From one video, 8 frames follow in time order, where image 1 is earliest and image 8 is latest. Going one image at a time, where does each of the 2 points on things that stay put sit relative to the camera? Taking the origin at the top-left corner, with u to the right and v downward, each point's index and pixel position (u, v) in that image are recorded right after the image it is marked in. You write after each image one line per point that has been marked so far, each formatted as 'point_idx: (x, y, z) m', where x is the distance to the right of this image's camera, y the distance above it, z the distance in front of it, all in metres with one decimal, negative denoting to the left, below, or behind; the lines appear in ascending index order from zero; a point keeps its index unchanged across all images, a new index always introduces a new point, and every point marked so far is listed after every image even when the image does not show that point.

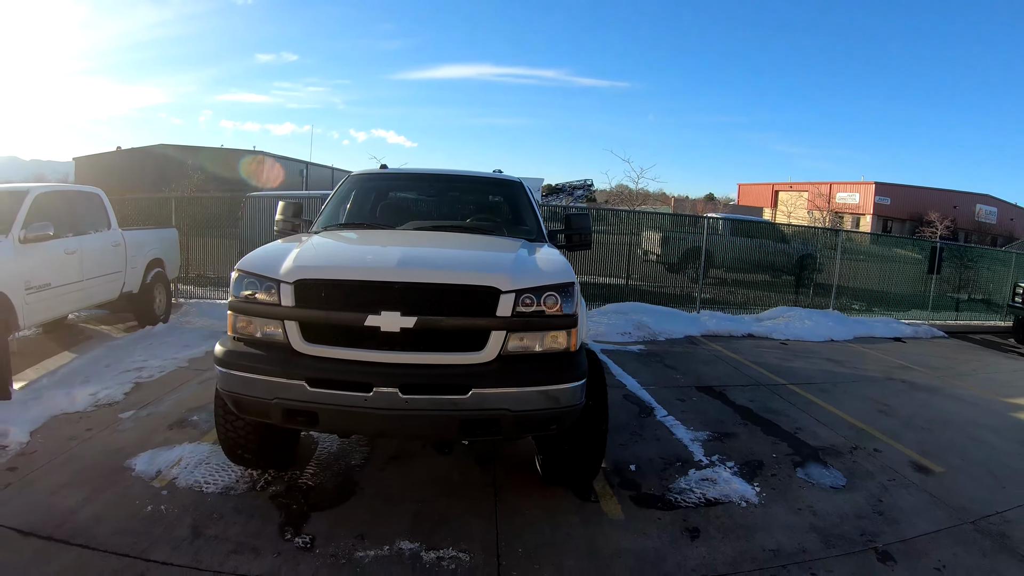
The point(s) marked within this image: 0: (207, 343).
0: (-3.7, -0.7, +6.6) m
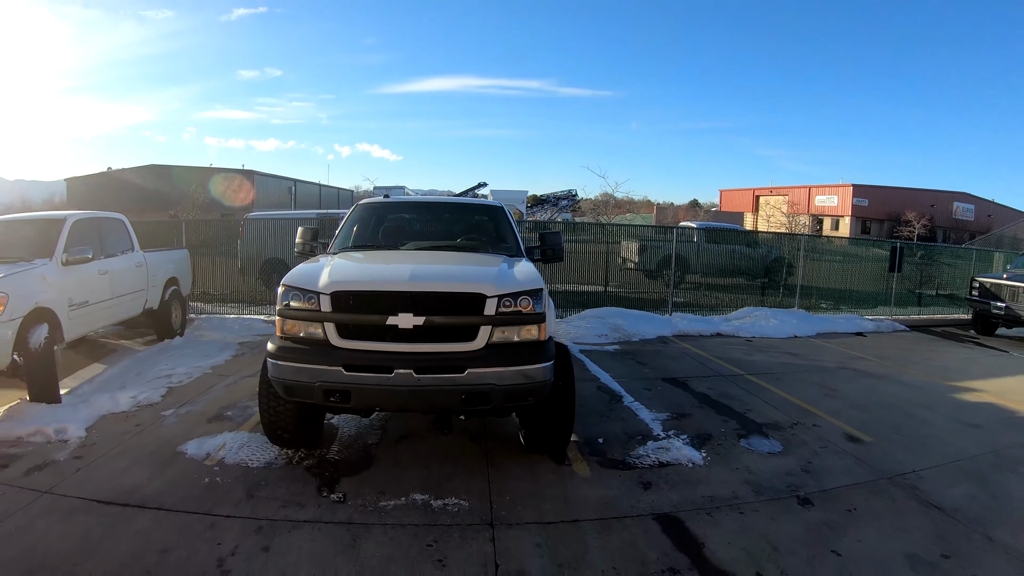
0: (-3.9, -0.9, +7.2) m
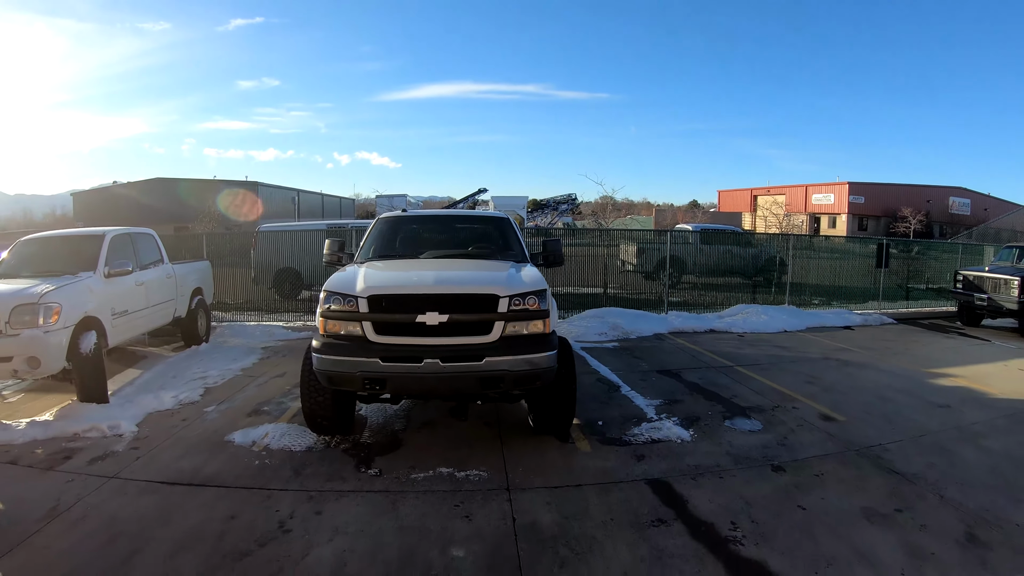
0: (-3.8, -1.0, +7.7) m
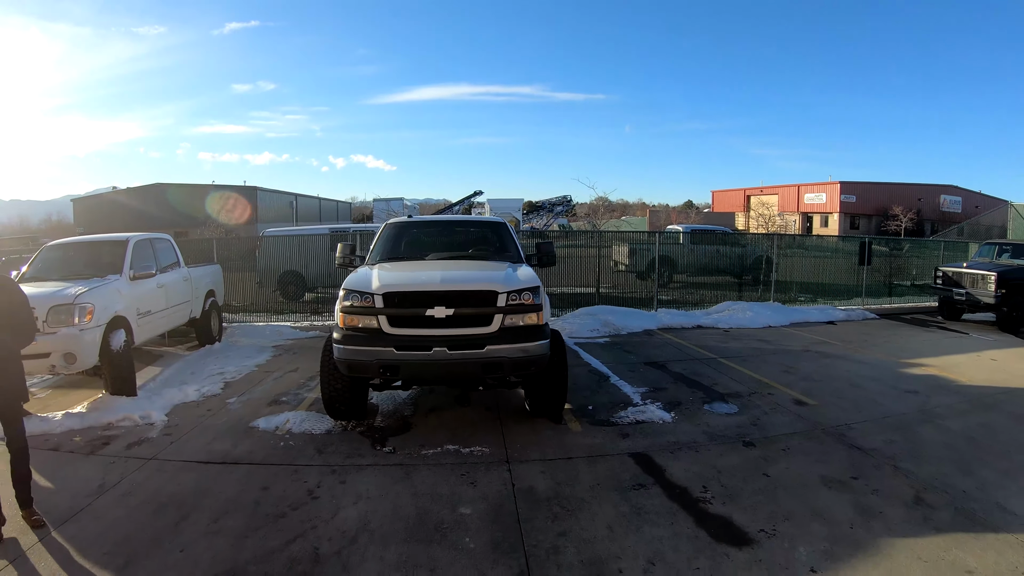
0: (-3.8, -1.0, +8.2) m
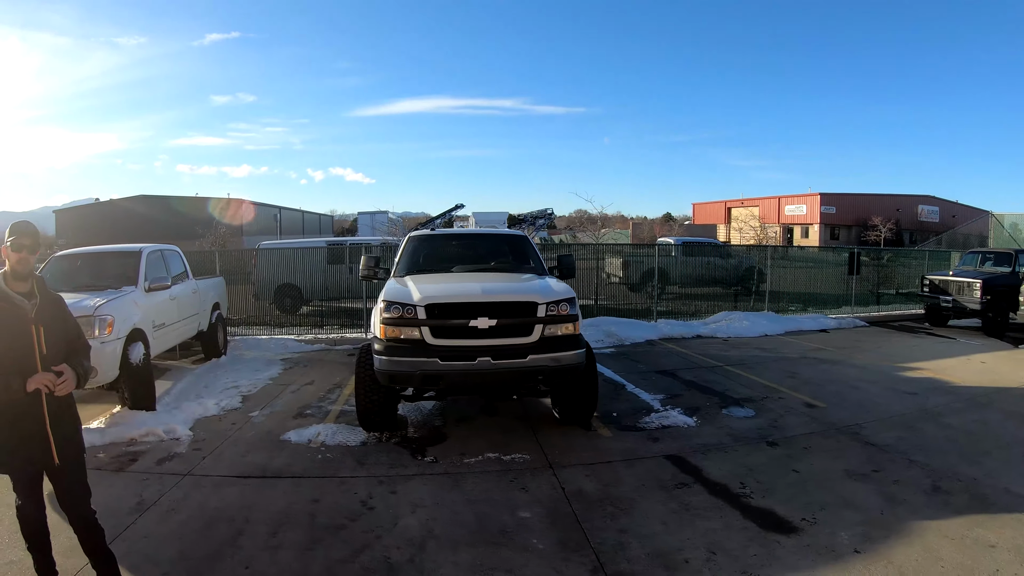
0: (-3.7, -1.2, +8.2) m
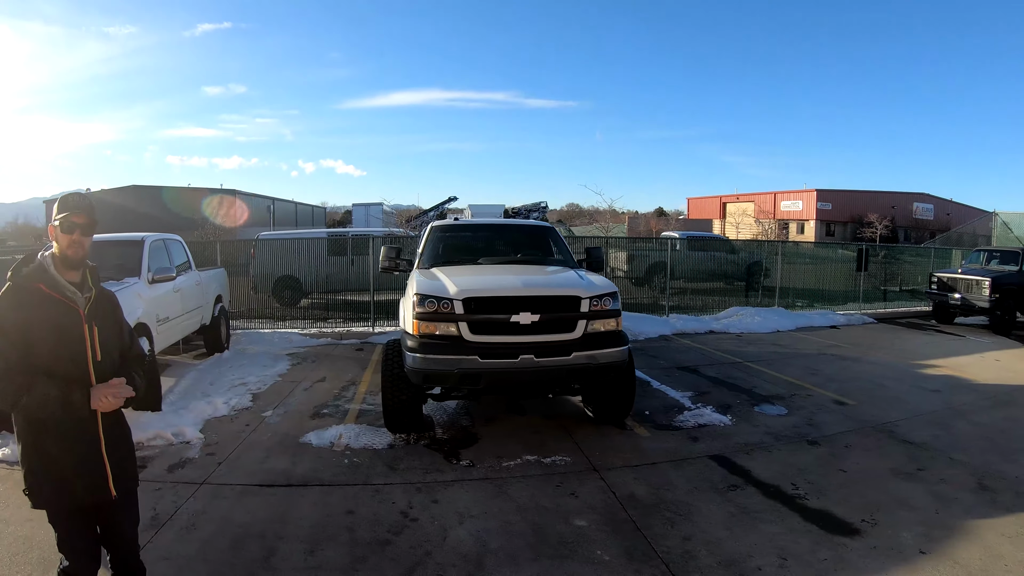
0: (-3.4, -1.1, +7.9) m
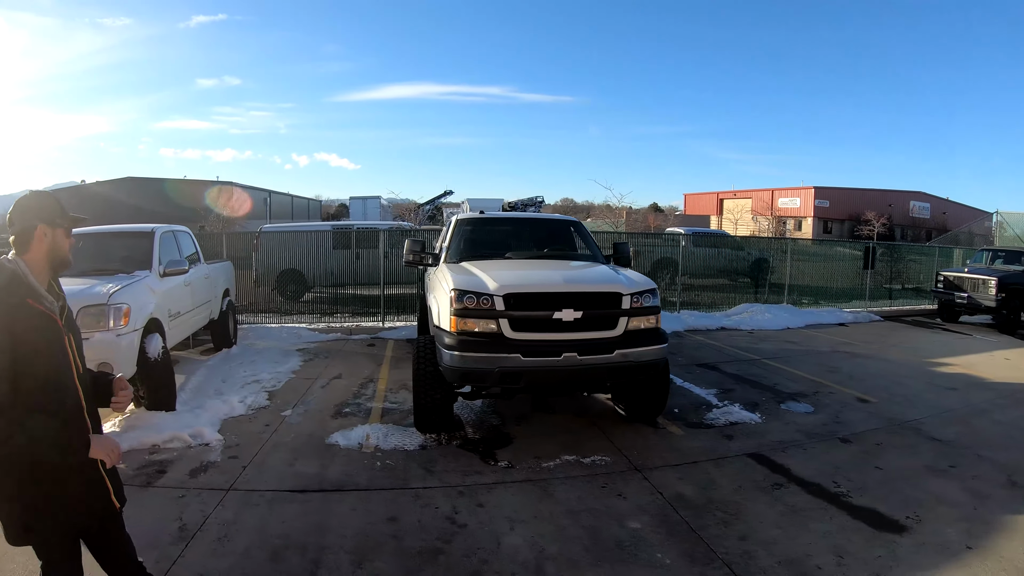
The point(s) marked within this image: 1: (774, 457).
0: (-3.2, -1.0, +7.9) m
1: (+2.0, -1.3, +4.0) m
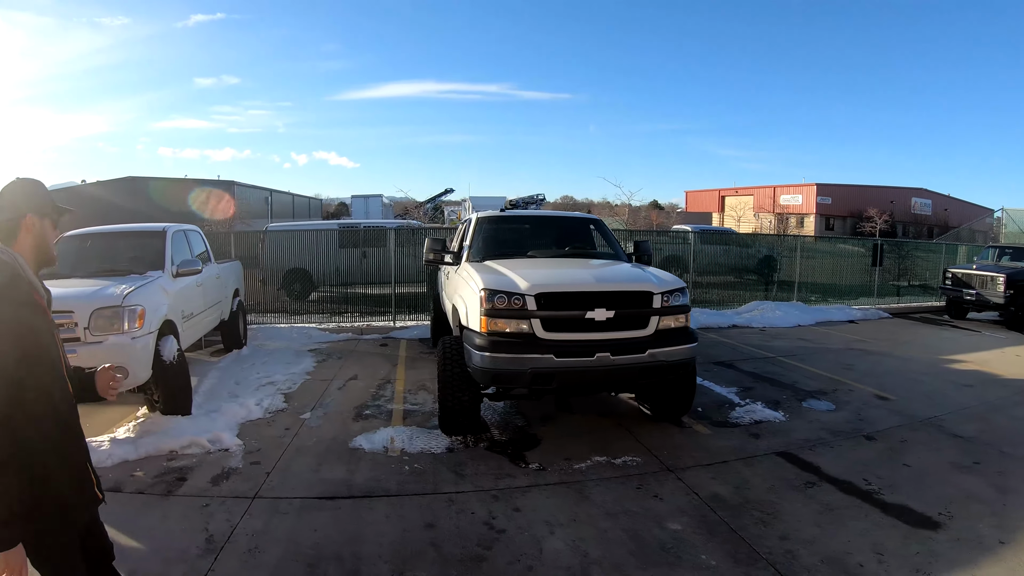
0: (-3.0, -1.0, +7.9) m
1: (+2.2, -1.3, +4.0) m
